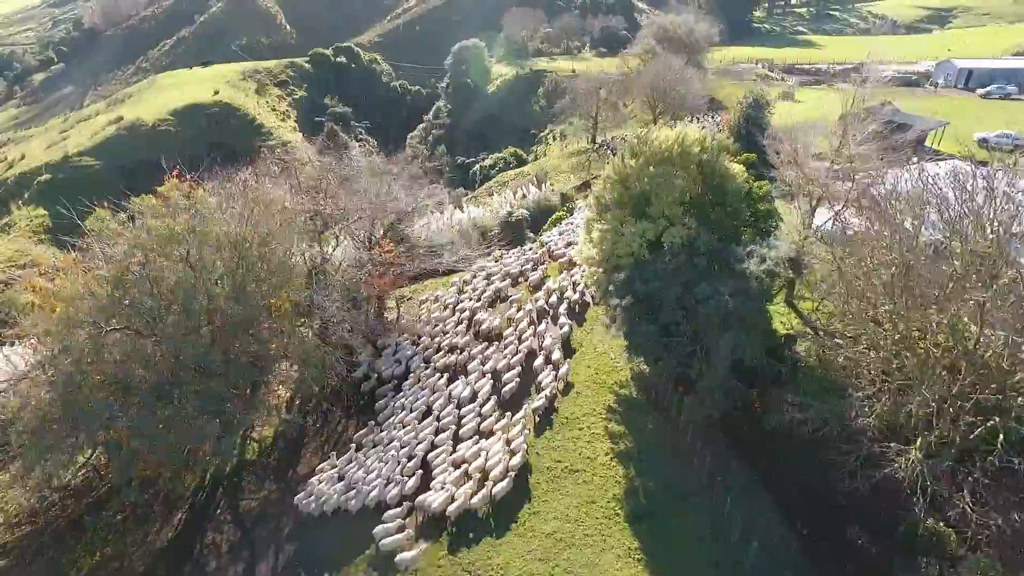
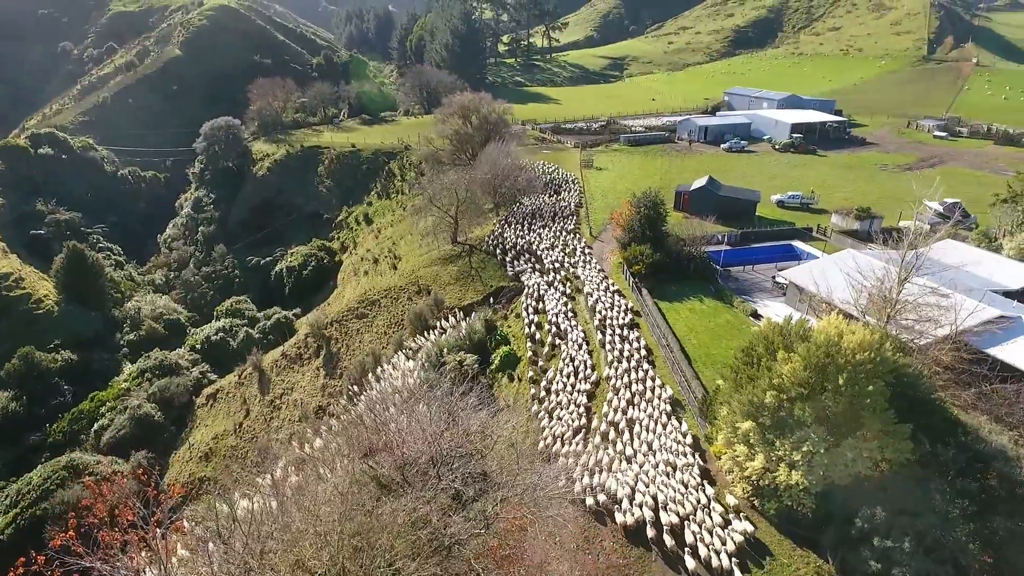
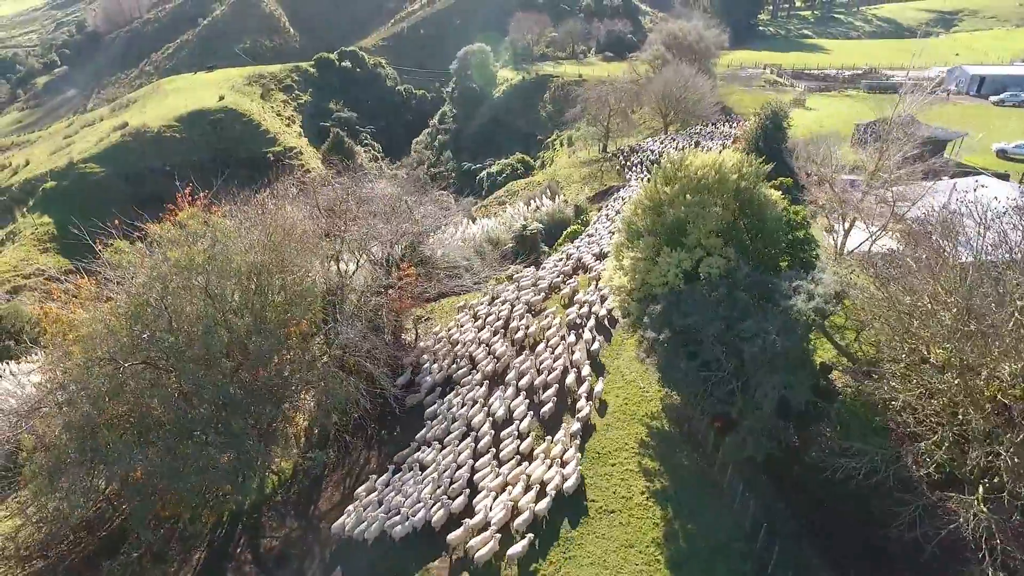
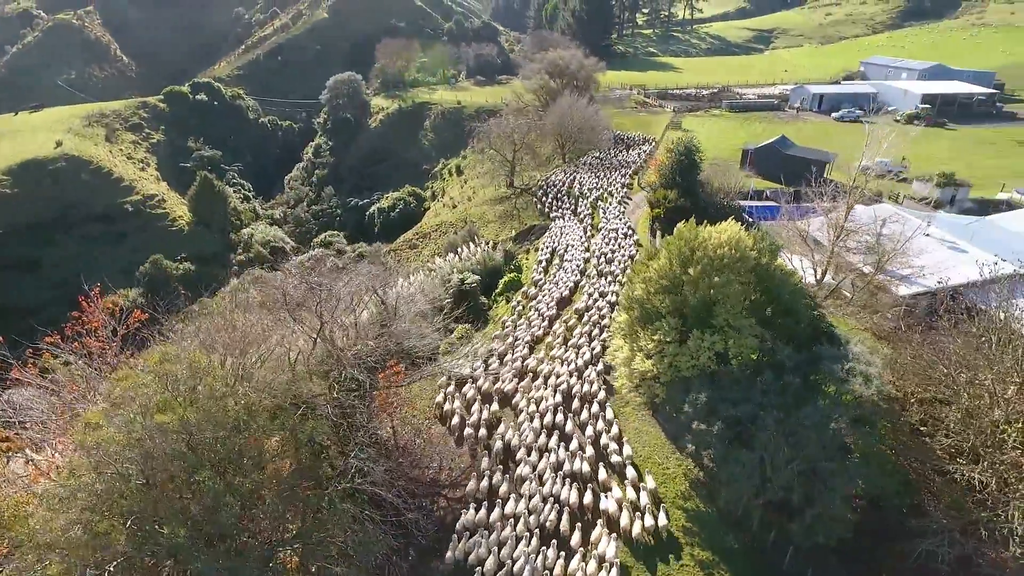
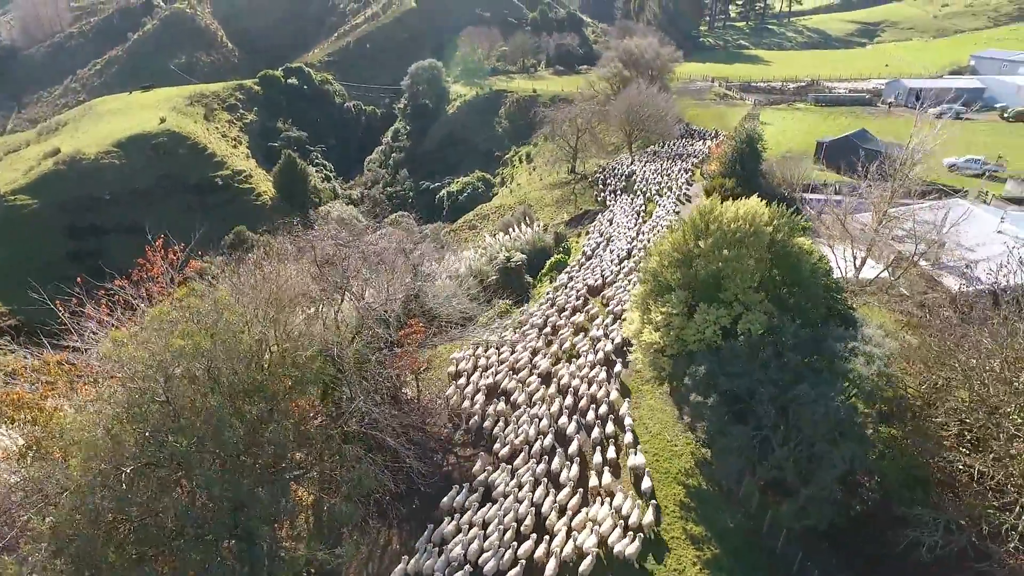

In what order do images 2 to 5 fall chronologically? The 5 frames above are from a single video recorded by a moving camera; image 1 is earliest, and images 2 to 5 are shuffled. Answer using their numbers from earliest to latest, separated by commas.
3, 5, 4, 2
